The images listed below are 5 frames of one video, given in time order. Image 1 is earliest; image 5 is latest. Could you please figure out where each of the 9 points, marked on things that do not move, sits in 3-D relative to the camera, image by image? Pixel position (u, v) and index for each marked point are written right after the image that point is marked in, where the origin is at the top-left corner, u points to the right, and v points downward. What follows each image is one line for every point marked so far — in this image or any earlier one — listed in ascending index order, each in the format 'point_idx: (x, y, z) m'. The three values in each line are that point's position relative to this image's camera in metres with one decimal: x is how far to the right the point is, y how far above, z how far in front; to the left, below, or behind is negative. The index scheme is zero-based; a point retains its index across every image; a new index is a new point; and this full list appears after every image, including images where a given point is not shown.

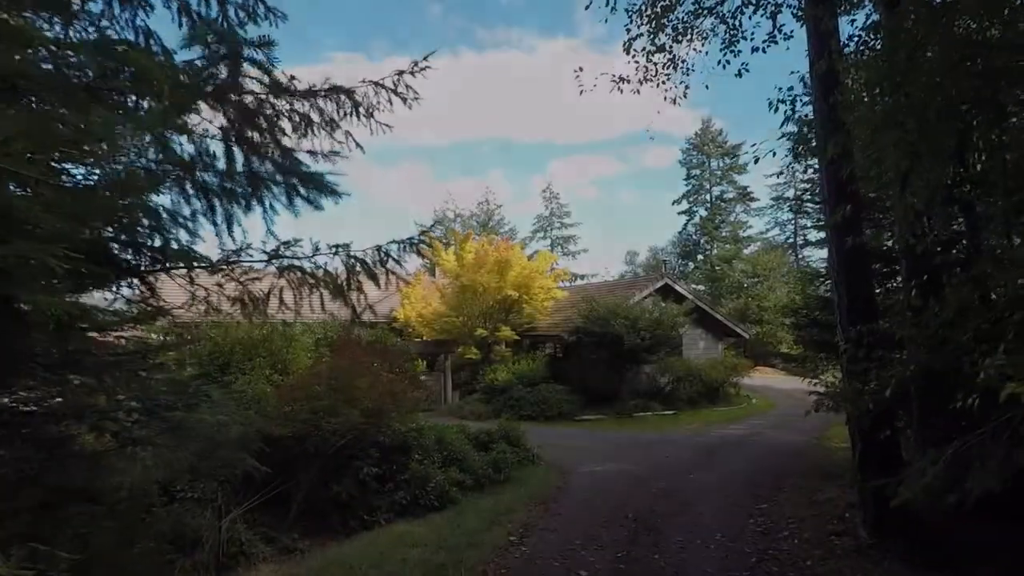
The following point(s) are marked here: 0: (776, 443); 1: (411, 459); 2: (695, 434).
0: (+5.3, -3.1, +13.4) m
1: (-1.4, -2.4, +9.3) m
2: (+4.3, -3.4, +15.5) m
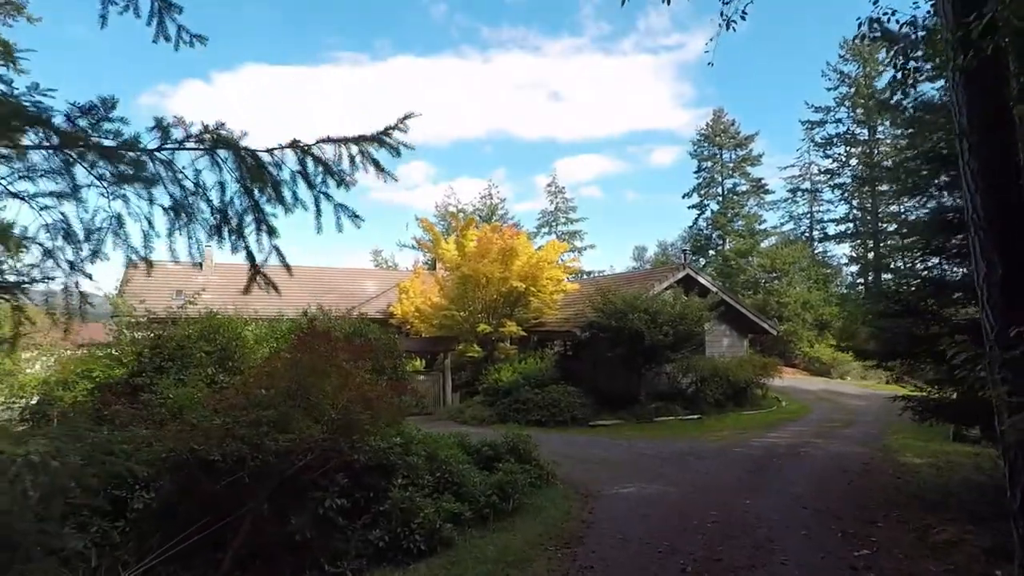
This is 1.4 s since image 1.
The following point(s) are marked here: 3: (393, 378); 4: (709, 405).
0: (+5.4, -2.8, +11.2) m
1: (-1.3, -2.2, +7.2) m
2: (+4.4, -3.1, +13.3) m
3: (-1.7, -1.2, +9.0) m
4: (+5.7, -3.4, +19.2) m
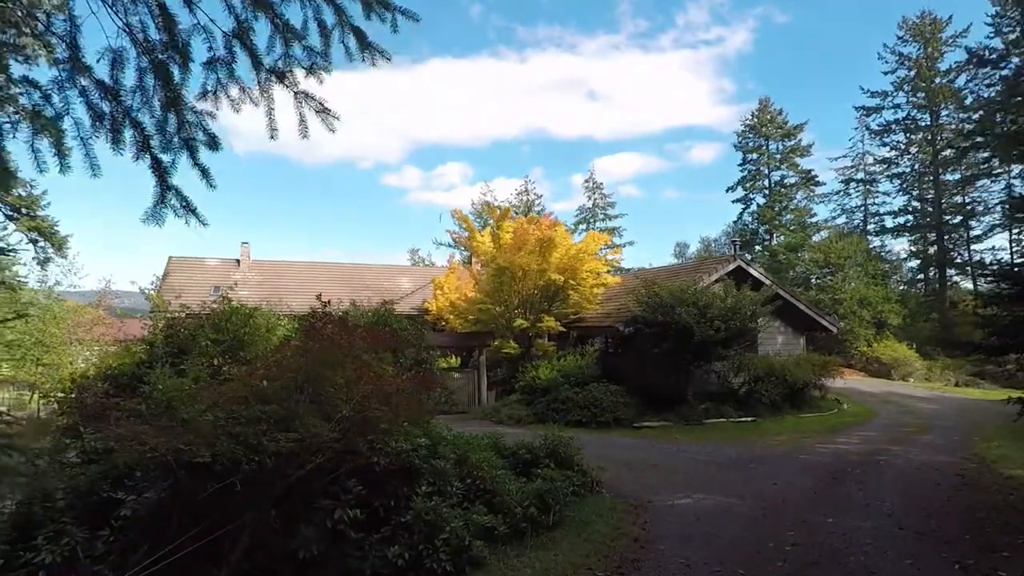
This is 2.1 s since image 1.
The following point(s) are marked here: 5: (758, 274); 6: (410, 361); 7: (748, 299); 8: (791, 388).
0: (+6.0, -2.6, +9.9) m
1: (-0.9, -2.0, +6.2) m
2: (+5.1, -2.9, +12.0) m
3: (-1.2, -1.0, +8.0) m
4: (+6.7, -3.2, +17.8) m
5: (+7.4, +0.4, +20.0) m
6: (-1.3, -0.9, +8.3) m
7: (+6.1, -0.3, +17.2) m
8: (+7.7, -2.7, +18.3) m
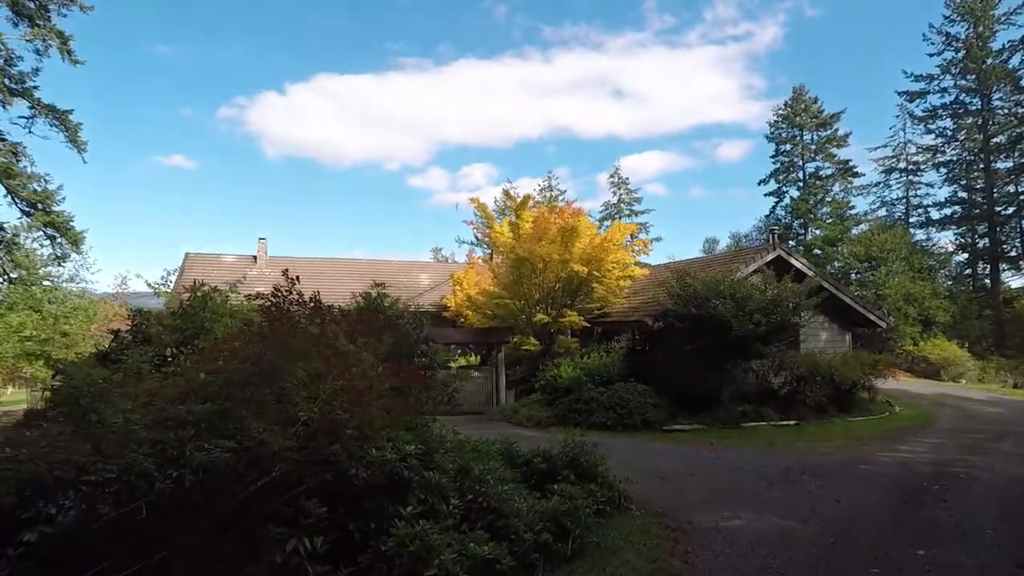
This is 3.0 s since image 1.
0: (+6.2, -2.4, +8.4) m
1: (-0.8, -1.7, +5.0) m
2: (+5.4, -2.7, +10.6) m
3: (-1.0, -0.8, +6.8) m
4: (+7.2, -2.9, +16.3) m
5: (+7.9, +0.6, +18.4) m
6: (-1.1, -0.7, +7.1) m
7: (+6.6, -0.1, +15.7) m
8: (+8.2, -2.5, +16.8) m
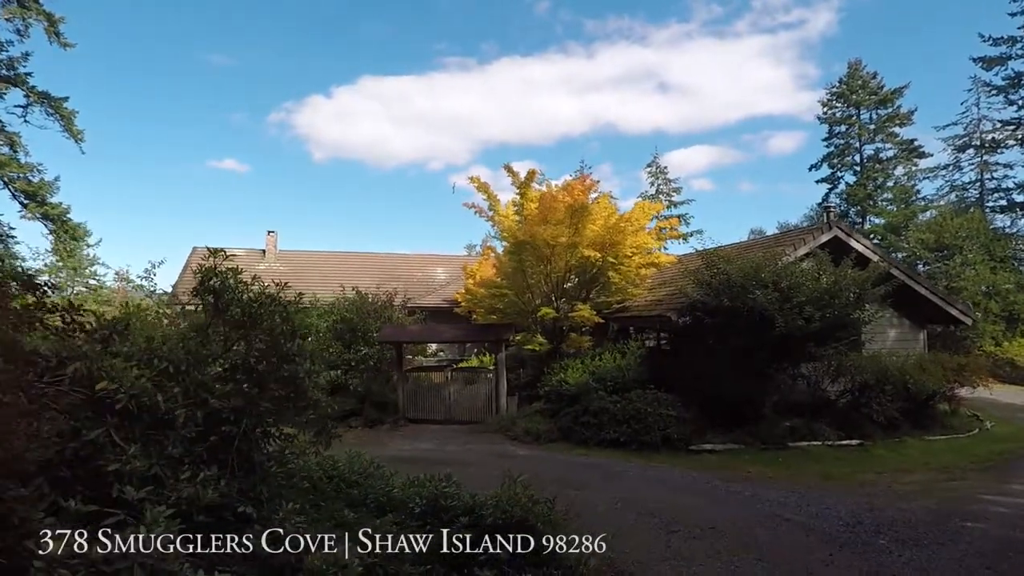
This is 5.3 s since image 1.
0: (+5.6, -2.1, +5.3) m
1: (-1.7, -1.5, +2.4) m
2: (+4.9, -2.4, +7.5) m
3: (-1.8, -0.6, +4.2) m
4: (+7.1, -2.7, +13.1) m
5: (+8.0, +0.9, +15.2) m
6: (-1.9, -0.5, +4.5) m
7: (+6.4, +0.2, +12.5) m
8: (+8.1, -2.3, +13.5) m
